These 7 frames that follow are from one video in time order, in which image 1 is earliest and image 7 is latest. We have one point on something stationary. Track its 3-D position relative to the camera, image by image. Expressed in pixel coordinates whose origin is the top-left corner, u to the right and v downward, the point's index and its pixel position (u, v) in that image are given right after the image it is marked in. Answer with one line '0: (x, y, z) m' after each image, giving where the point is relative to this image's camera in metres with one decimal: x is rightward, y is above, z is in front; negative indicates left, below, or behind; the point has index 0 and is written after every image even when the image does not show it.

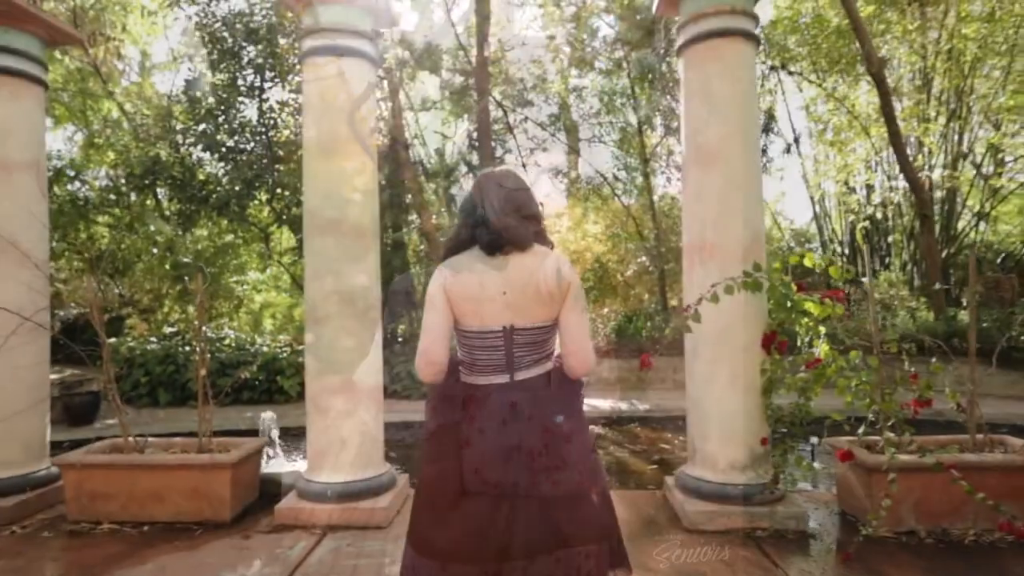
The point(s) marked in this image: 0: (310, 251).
0: (-1.0, +0.2, +3.3) m
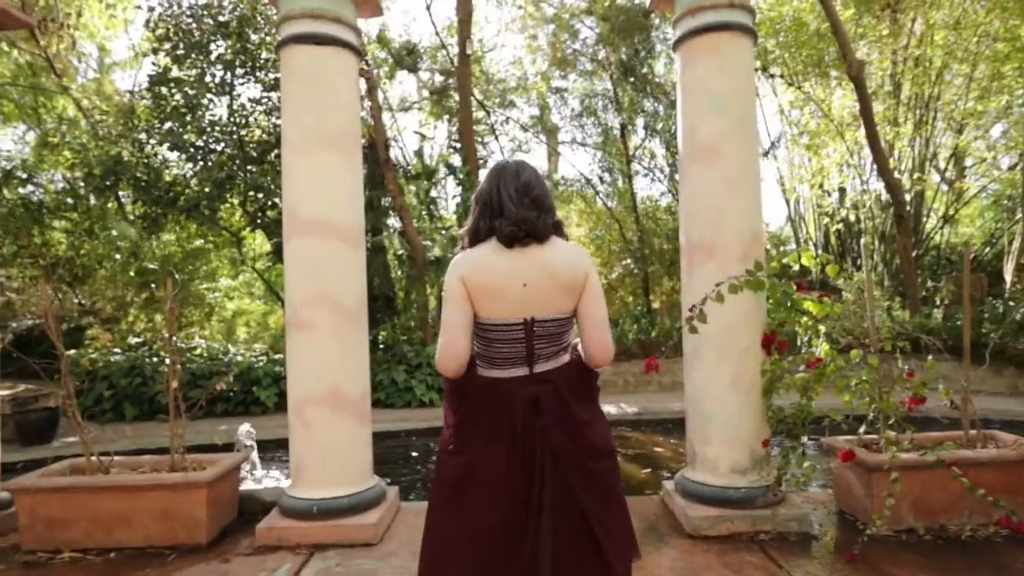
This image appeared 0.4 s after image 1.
0: (-1.0, +0.2, +3.2) m
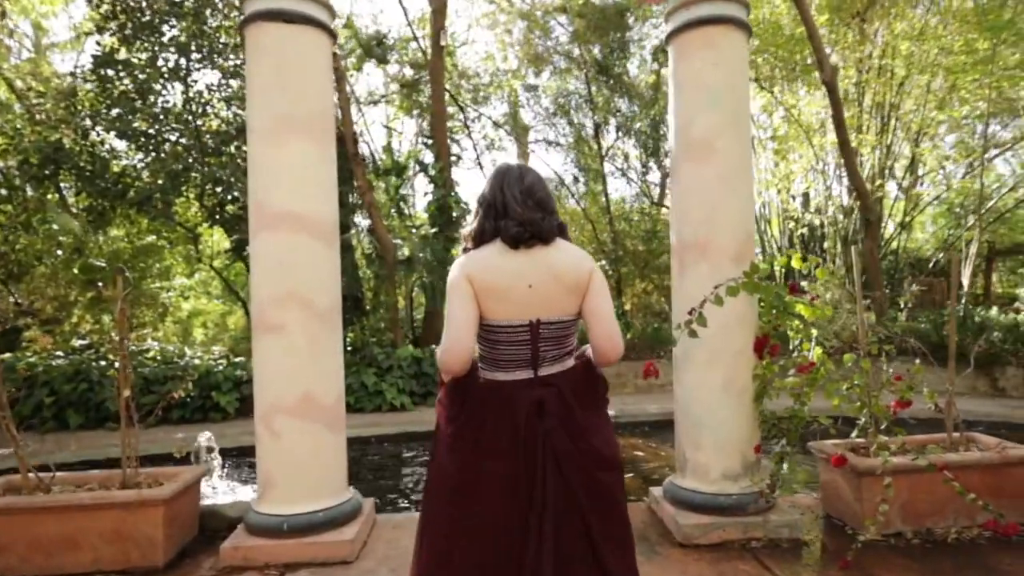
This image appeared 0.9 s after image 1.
0: (-1.1, +0.2, +2.9) m
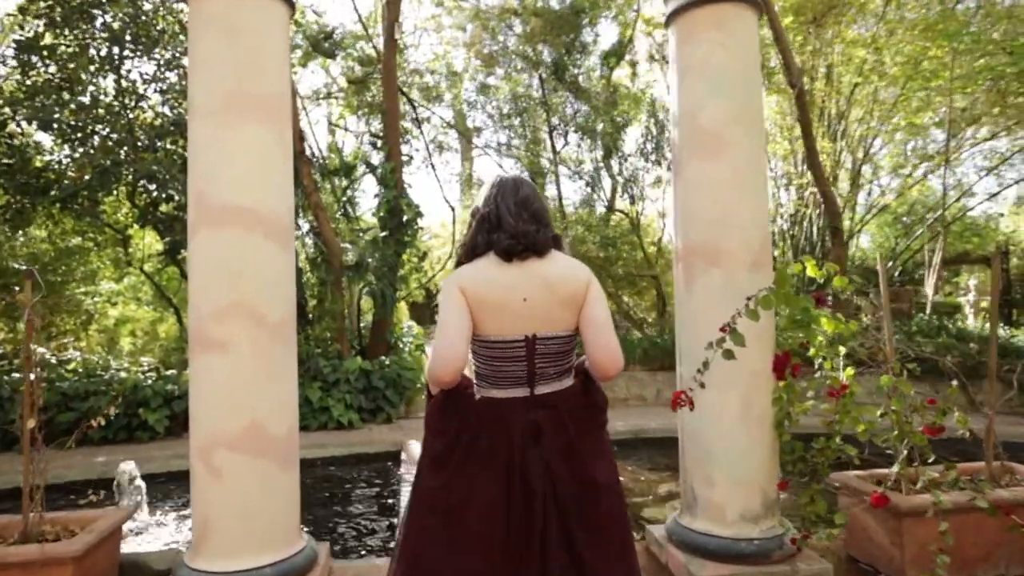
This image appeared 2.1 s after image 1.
0: (-1.1, +0.1, +2.4) m
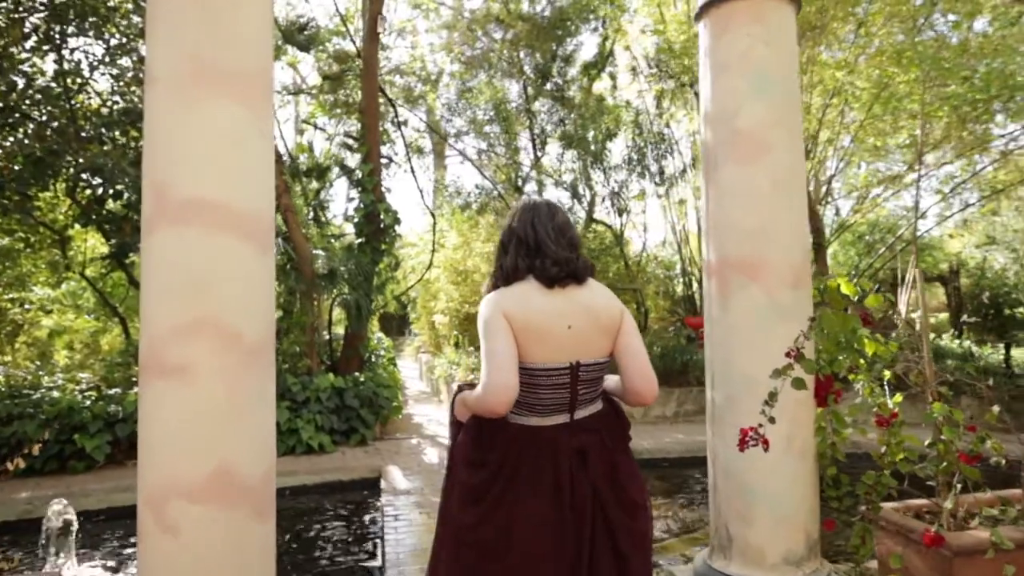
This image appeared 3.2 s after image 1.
0: (-1.1, +0.1, +2.0) m
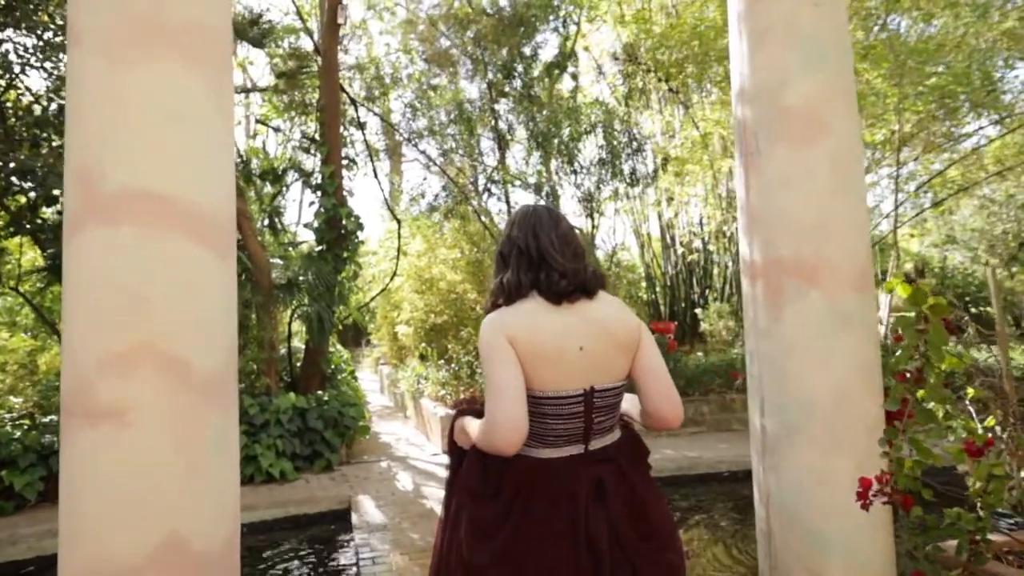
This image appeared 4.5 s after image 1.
0: (-1.0, +0.1, +1.5) m
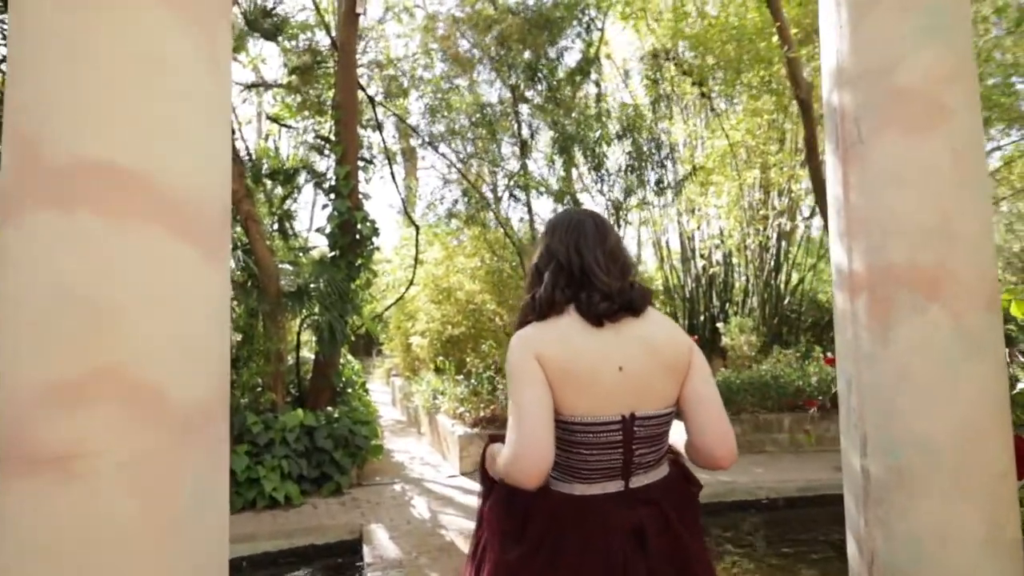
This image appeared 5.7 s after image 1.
0: (-0.8, +0.1, +1.2) m
